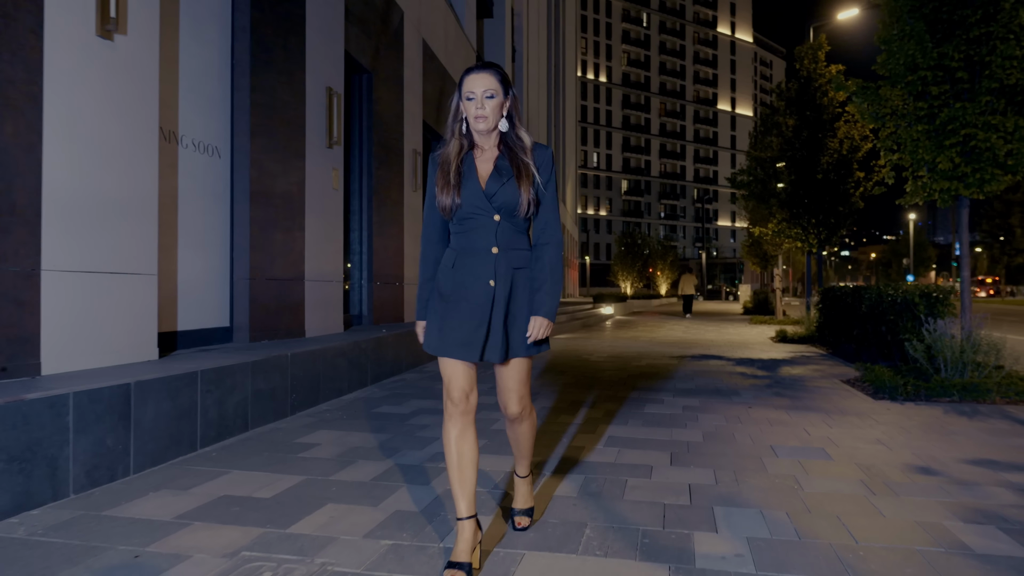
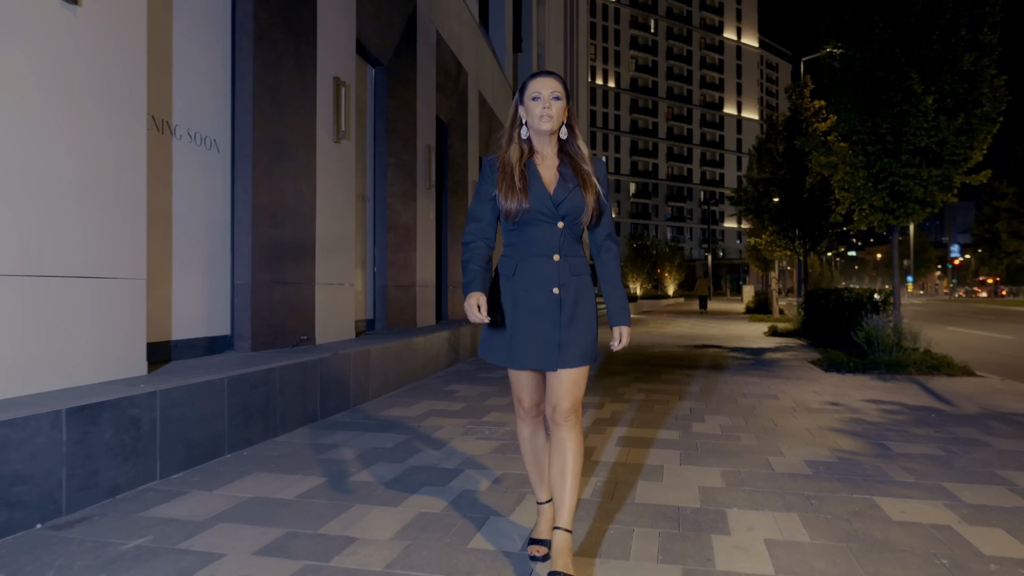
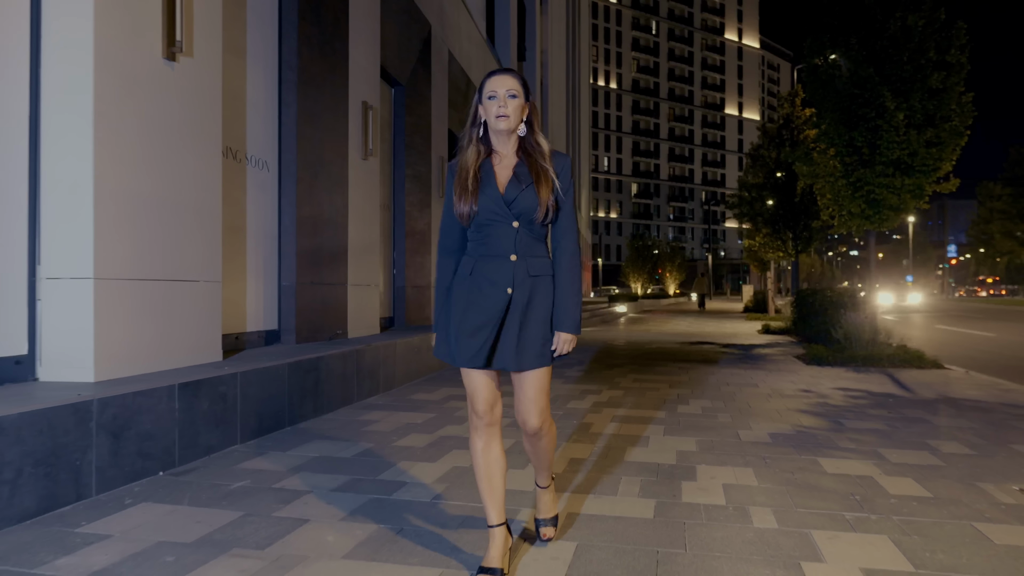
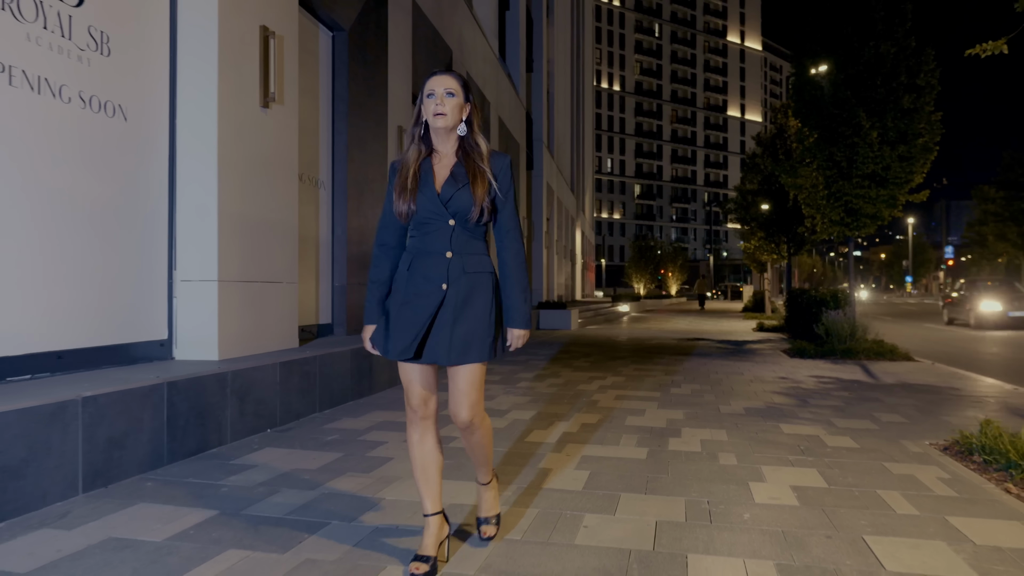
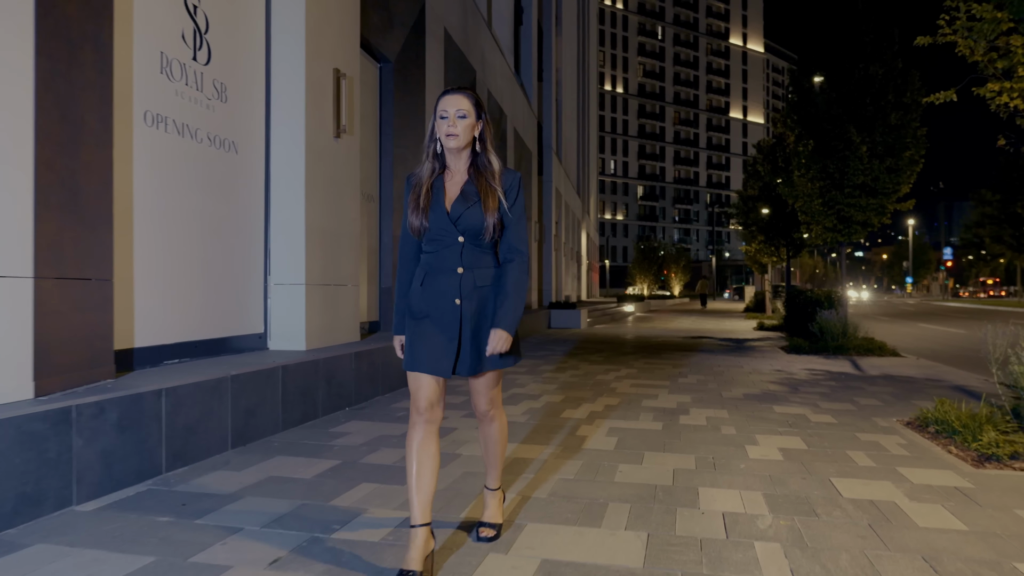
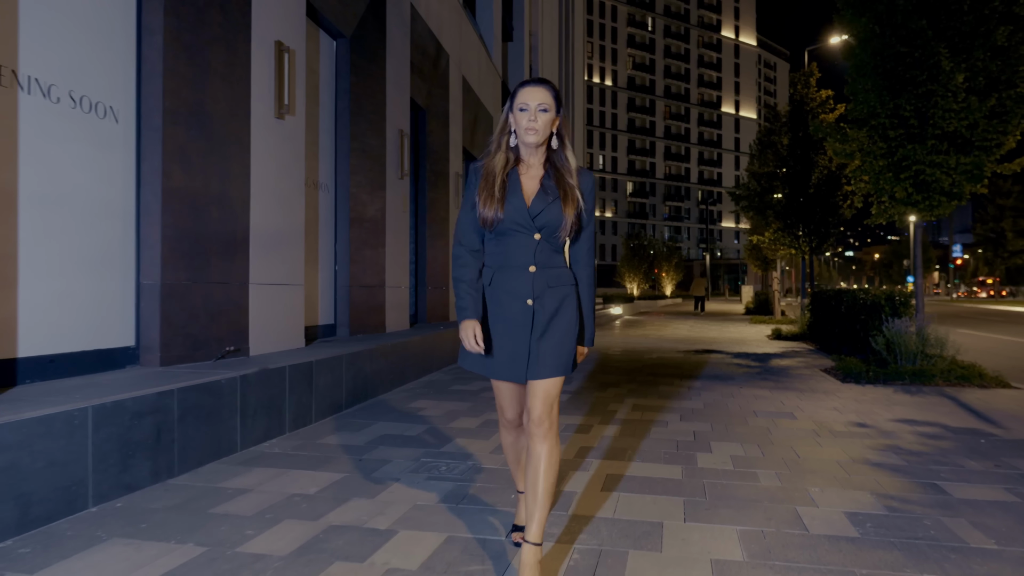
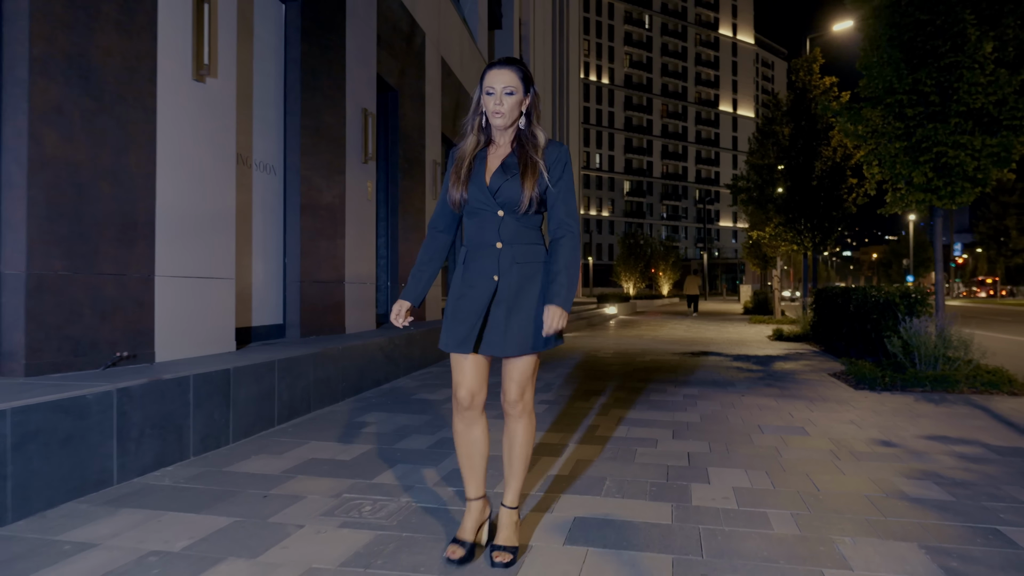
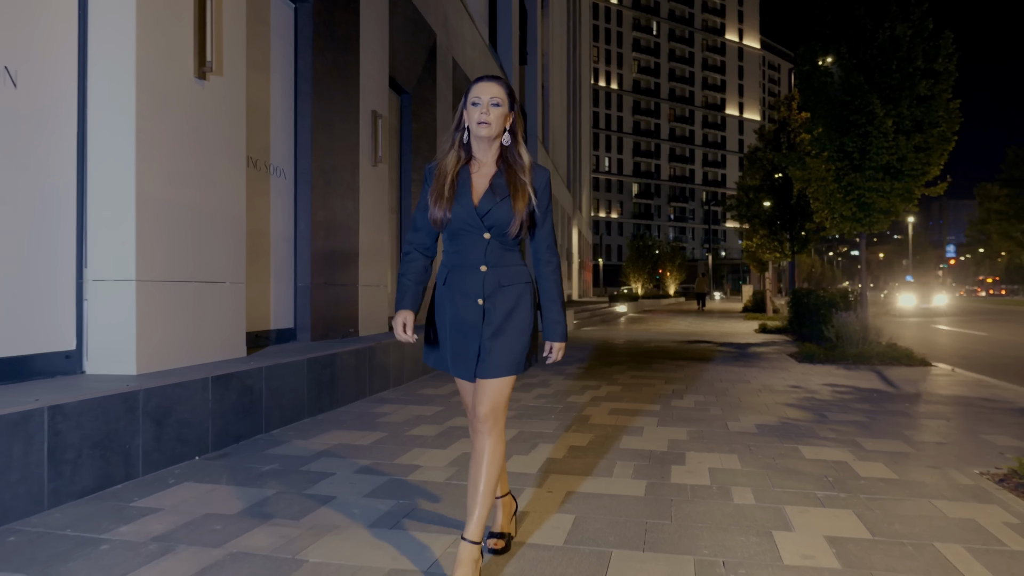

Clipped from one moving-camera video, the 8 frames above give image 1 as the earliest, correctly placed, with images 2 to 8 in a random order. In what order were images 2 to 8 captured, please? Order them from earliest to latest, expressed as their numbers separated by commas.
7, 6, 2, 3, 8, 4, 5
